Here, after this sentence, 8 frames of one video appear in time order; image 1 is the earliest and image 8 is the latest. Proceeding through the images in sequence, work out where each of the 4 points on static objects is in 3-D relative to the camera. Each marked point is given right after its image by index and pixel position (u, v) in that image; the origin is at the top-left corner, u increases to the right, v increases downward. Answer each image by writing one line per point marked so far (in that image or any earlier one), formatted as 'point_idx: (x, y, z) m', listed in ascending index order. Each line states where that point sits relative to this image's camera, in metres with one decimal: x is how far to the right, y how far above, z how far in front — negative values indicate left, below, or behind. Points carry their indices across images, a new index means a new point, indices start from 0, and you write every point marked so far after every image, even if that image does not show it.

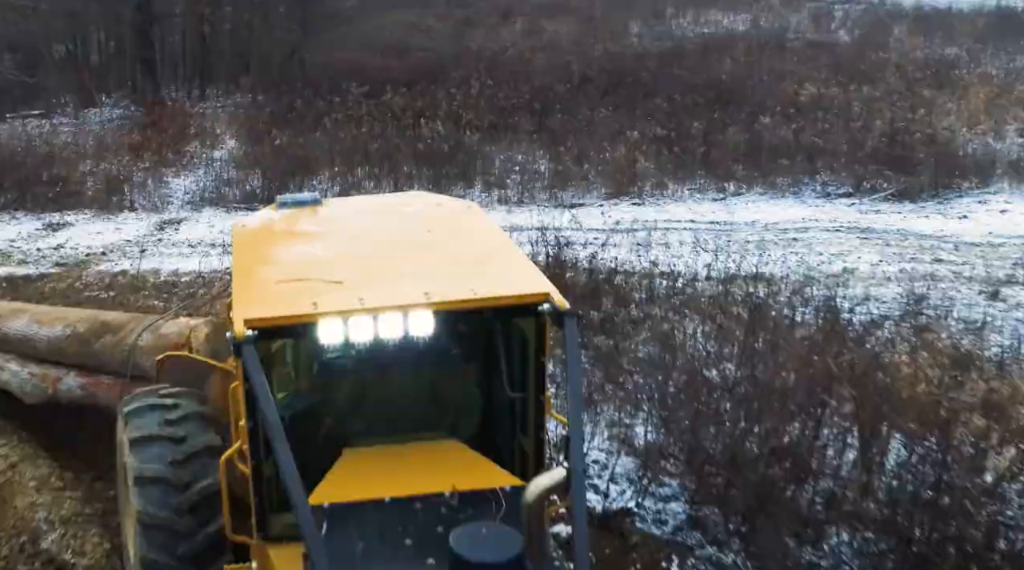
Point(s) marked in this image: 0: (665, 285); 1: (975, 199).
0: (+1.3, 0.0, +10.0) m
1: (+5.4, +1.0, +14.0) m
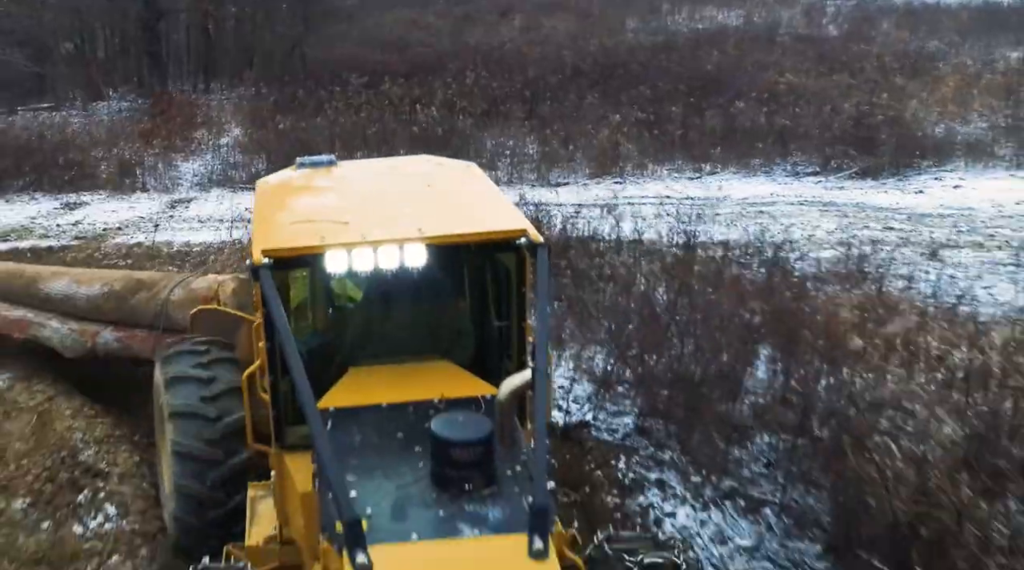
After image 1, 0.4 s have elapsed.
0: (+1.1, +0.4, +11.0) m
1: (+5.3, +1.4, +15.1) m
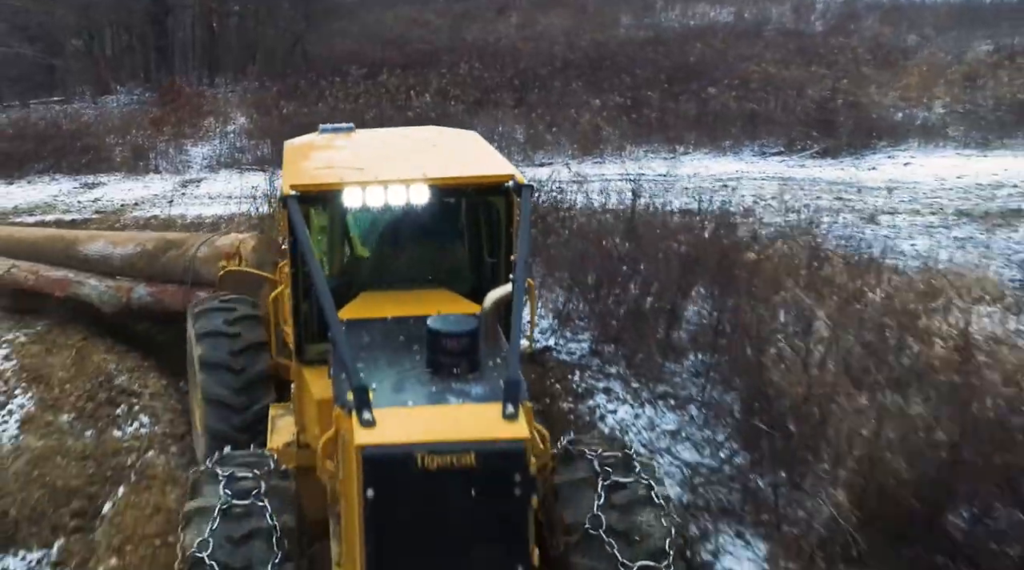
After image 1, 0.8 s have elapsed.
0: (+0.9, +0.8, +12.3) m
1: (+5.1, +1.8, +16.3) m
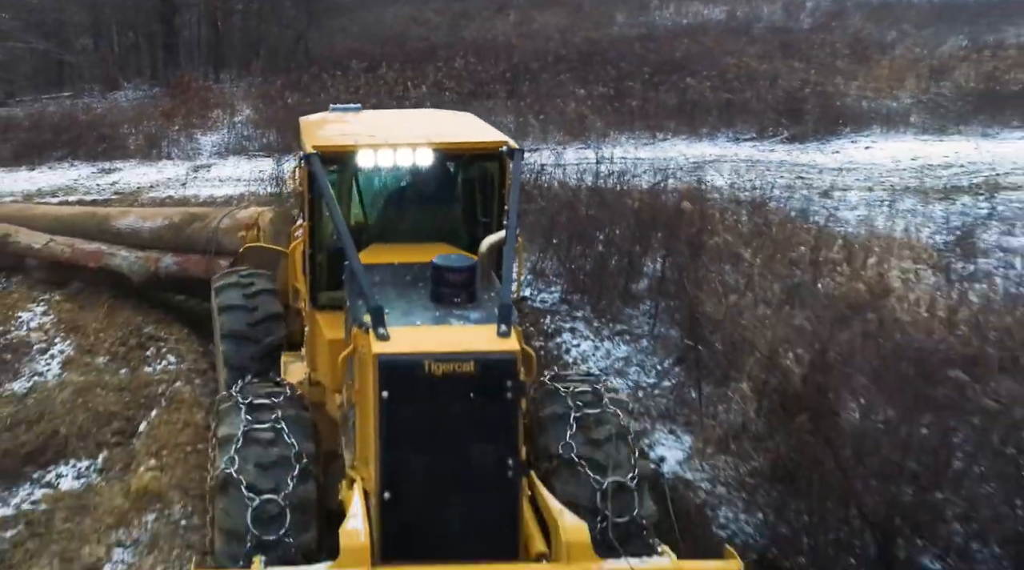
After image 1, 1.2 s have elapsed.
0: (+0.8, +1.1, +13.5) m
1: (+4.9, +2.1, +17.6) m
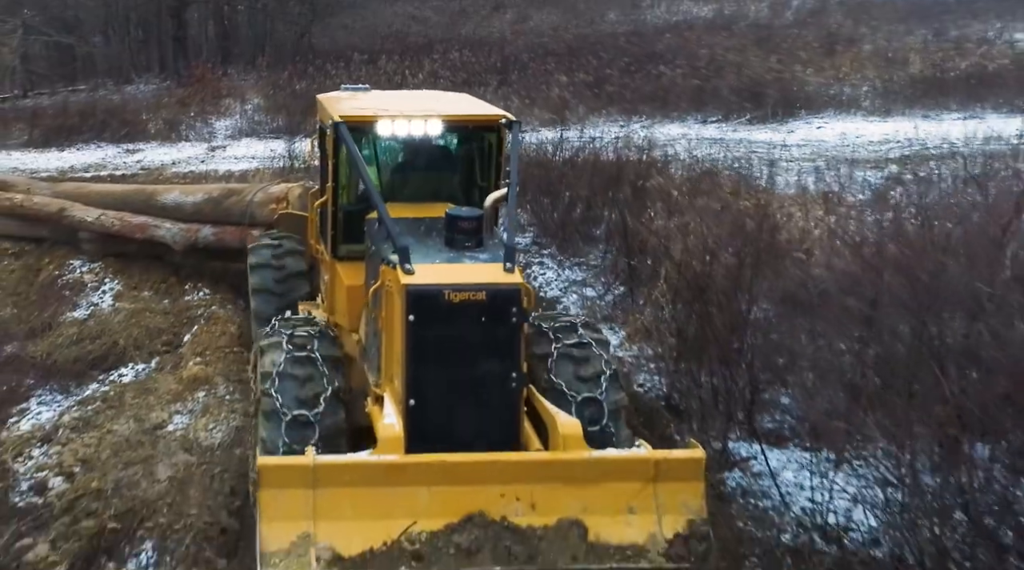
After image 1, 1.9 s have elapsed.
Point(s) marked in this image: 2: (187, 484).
0: (+0.6, +1.7, +15.4) m
1: (+4.7, +2.7, +19.5) m
2: (-1.9, -1.2, +7.2) m
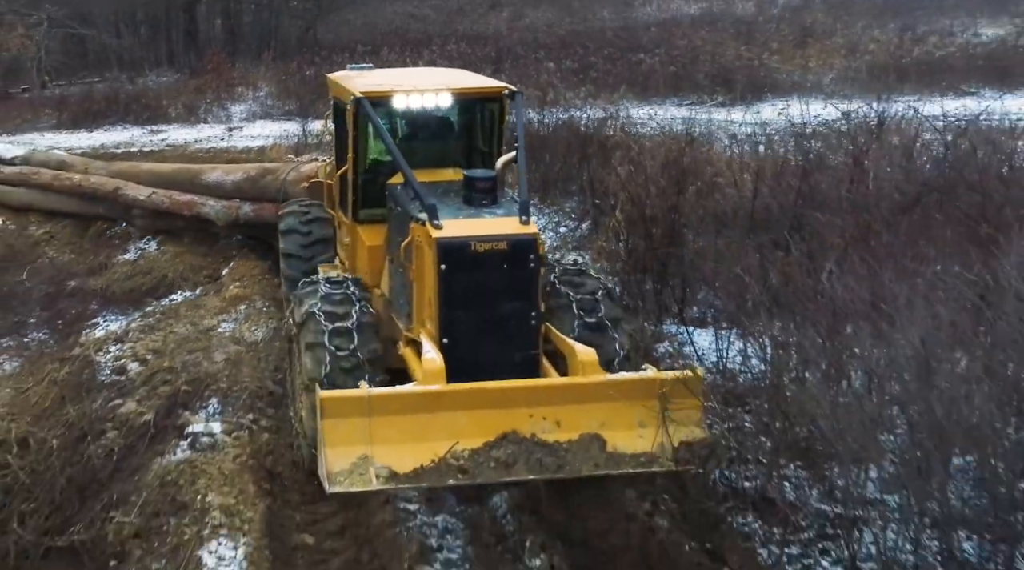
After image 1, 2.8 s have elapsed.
0: (+0.4, +2.3, +17.4) m
1: (+4.6, +3.2, +21.4) m
2: (-2.1, -0.6, +9.2) m
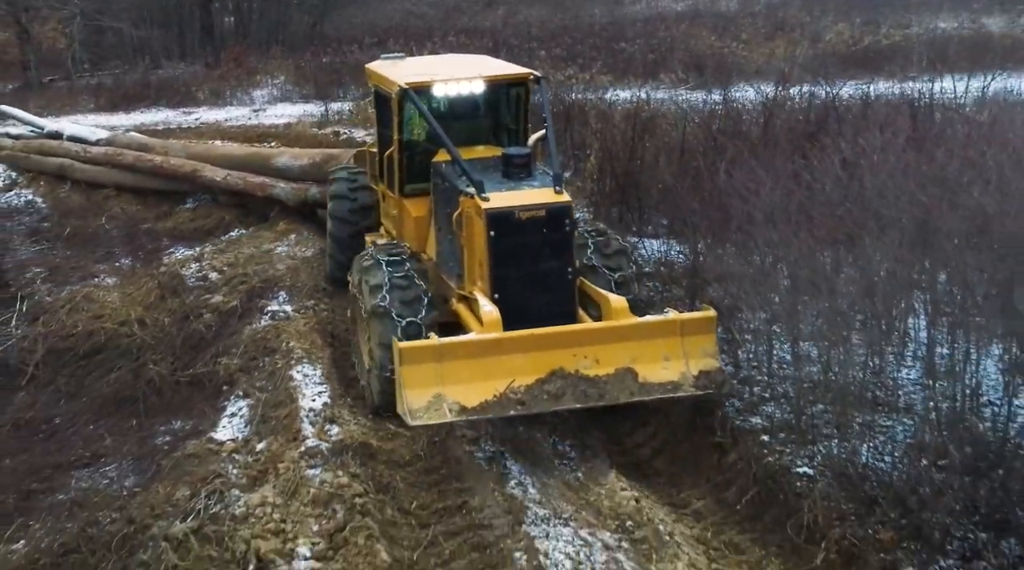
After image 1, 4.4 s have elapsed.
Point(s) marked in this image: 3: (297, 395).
0: (+0.4, +3.0, +20.1) m
1: (+4.5, +4.0, +24.2) m
2: (-2.1, +0.1, +11.9) m
3: (-1.5, -0.8, +8.5) m
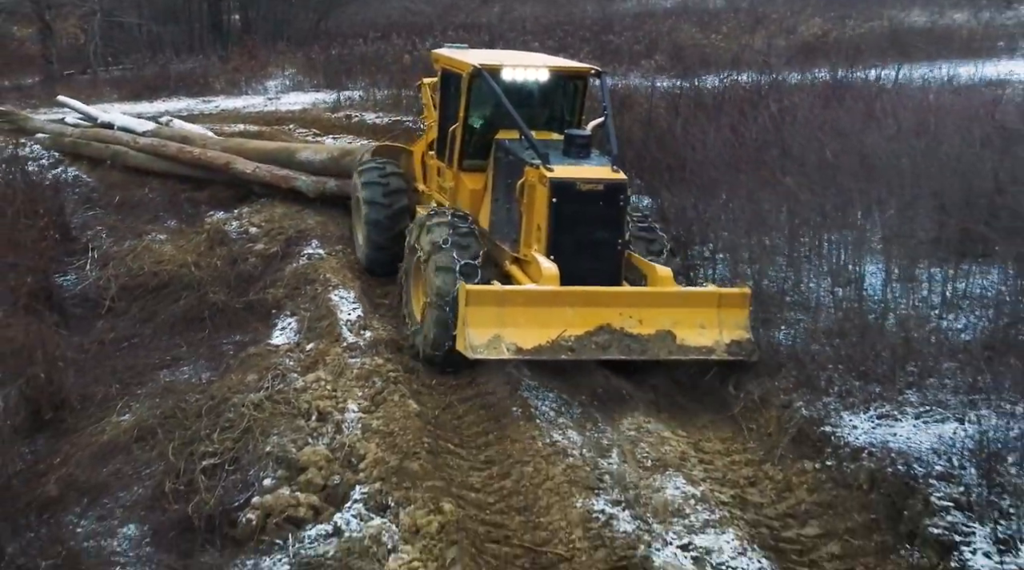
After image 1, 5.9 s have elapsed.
0: (+0.3, +3.6, +22.2) m
1: (+4.4, +4.6, +26.2) m
2: (-2.1, +0.7, +13.9) m
3: (-1.5, -0.2, +10.6) m
